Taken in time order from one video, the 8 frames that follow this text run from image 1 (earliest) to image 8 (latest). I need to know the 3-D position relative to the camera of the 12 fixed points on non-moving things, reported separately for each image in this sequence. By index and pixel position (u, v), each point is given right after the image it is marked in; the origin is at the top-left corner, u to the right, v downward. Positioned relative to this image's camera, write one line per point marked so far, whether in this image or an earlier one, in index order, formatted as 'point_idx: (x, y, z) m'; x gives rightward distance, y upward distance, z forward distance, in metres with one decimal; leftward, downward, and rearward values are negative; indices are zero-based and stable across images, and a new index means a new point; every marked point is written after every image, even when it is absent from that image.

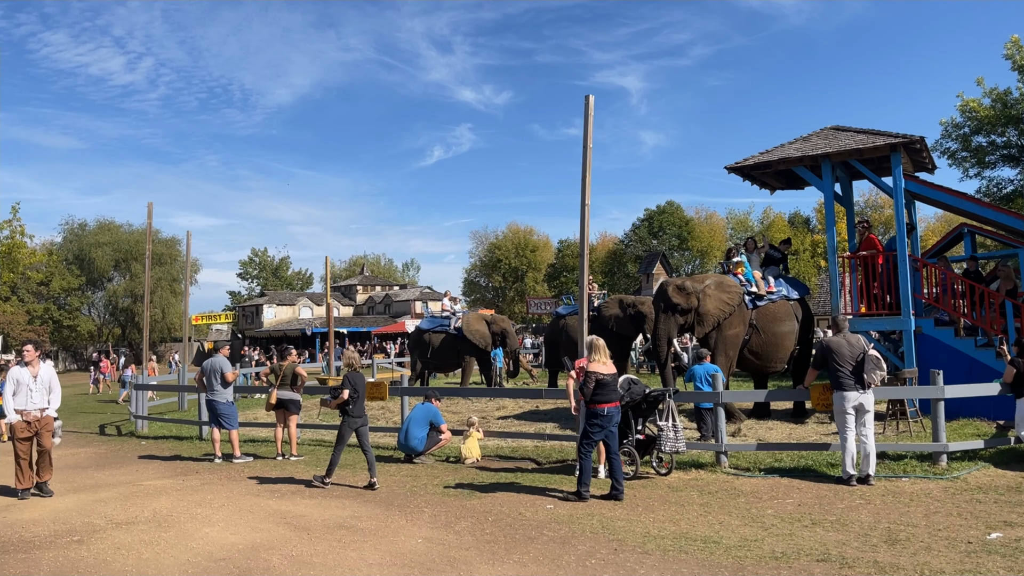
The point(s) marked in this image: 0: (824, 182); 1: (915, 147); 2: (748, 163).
0: (+5.5, +1.9, +13.0) m
1: (+6.9, +2.4, +12.5) m
2: (+4.3, +2.3, +13.4) m
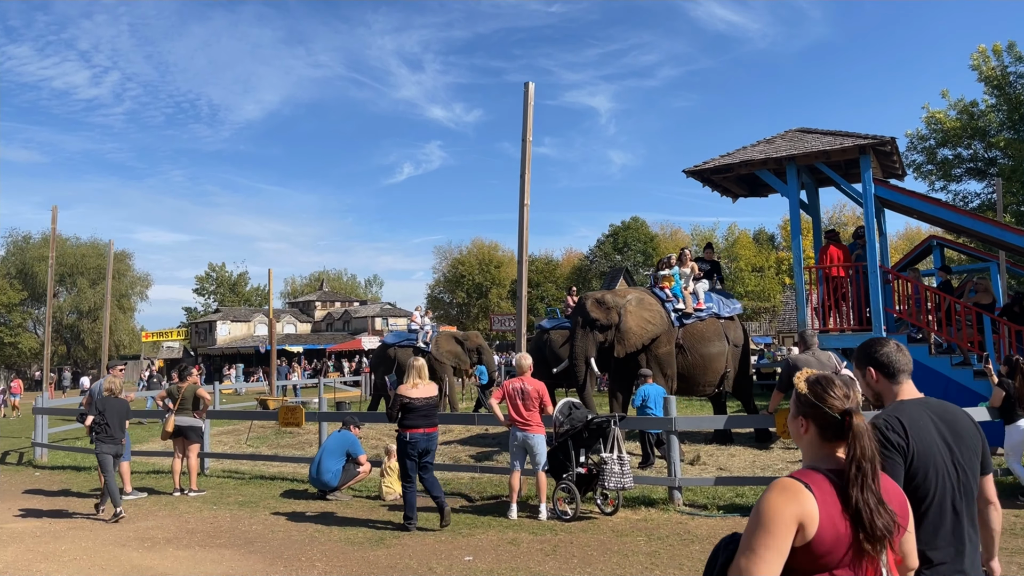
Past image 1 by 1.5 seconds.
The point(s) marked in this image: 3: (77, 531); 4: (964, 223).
0: (+4.6, +1.6, +12.1) m
1: (+5.9, +2.2, +11.6) m
2: (+3.3, +2.0, +12.4) m
3: (-4.7, -2.6, +7.9) m
4: (+7.1, +1.0, +11.5) m
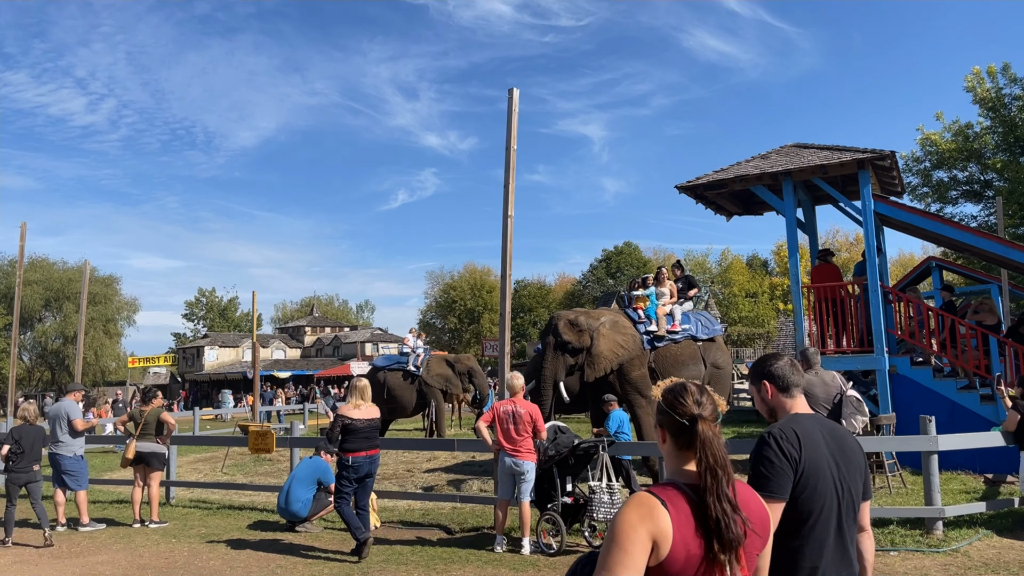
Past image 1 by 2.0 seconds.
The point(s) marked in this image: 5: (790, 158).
0: (+4.3, +1.3, +11.7) m
1: (+5.7, +1.9, +11.2) m
2: (+3.1, +1.7, +12.0) m
3: (-4.8, -2.7, +7.2) m
4: (+6.9, +0.7, +11.1) m
5: (+4.5, +2.1, +11.8) m
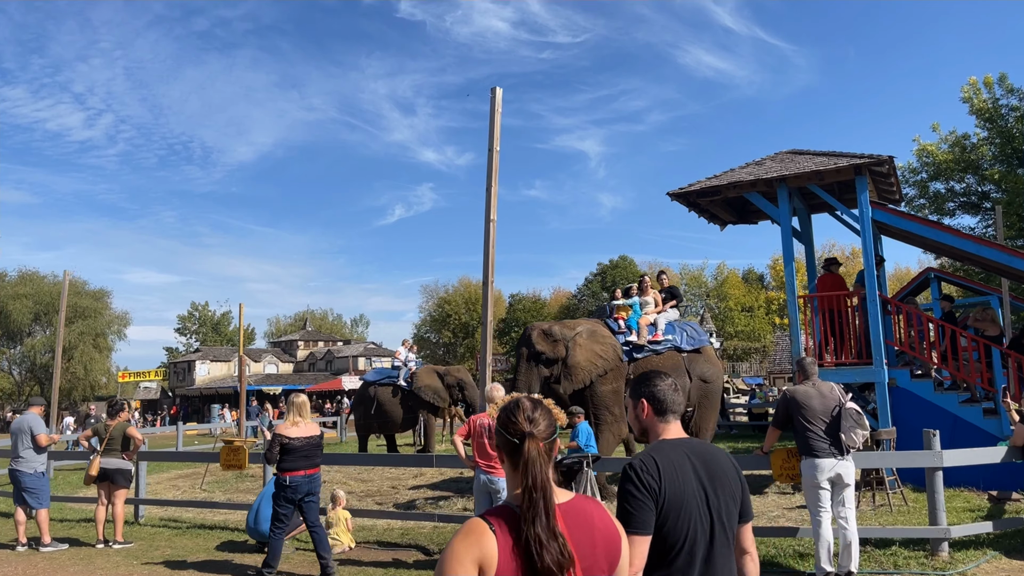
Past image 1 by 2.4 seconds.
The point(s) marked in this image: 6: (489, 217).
0: (+4.1, +1.2, +11.3) m
1: (+5.5, +1.8, +10.9) m
2: (+2.9, +1.6, +11.6) m
3: (-5.0, -2.8, +6.8) m
4: (+6.6, +0.6, +10.7) m
5: (+4.3, +1.9, +11.5) m
6: (-0.3, +0.8, +8.1) m
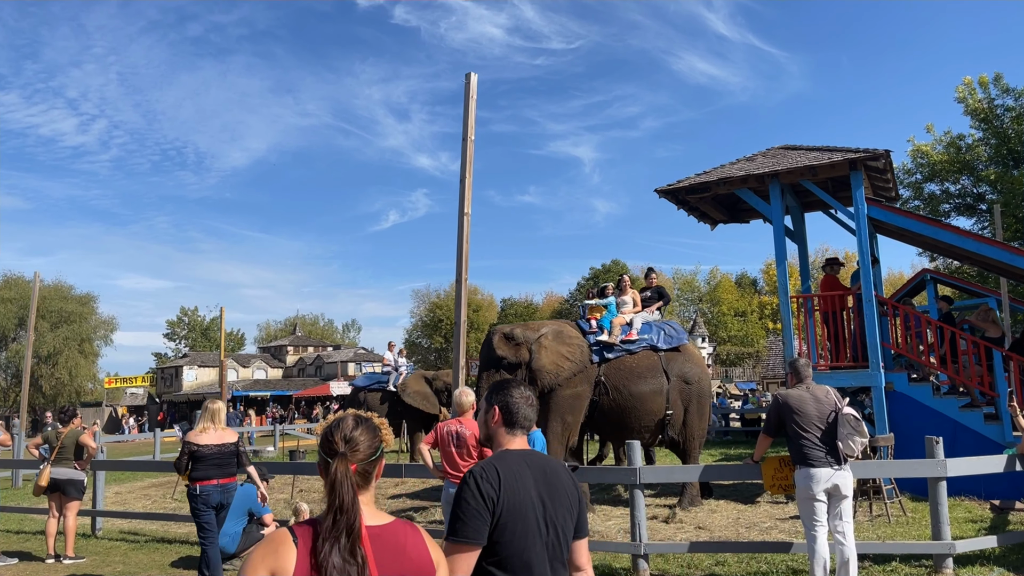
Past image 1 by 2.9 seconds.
0: (+3.9, +1.2, +10.9) m
1: (+5.2, +1.8, +10.5) m
2: (+2.6, +1.6, +11.2) m
3: (-5.3, -2.8, +6.2) m
4: (+6.4, +0.6, +10.3) m
5: (+4.0, +1.9, +11.1) m
6: (-0.5, +0.8, +7.6) m
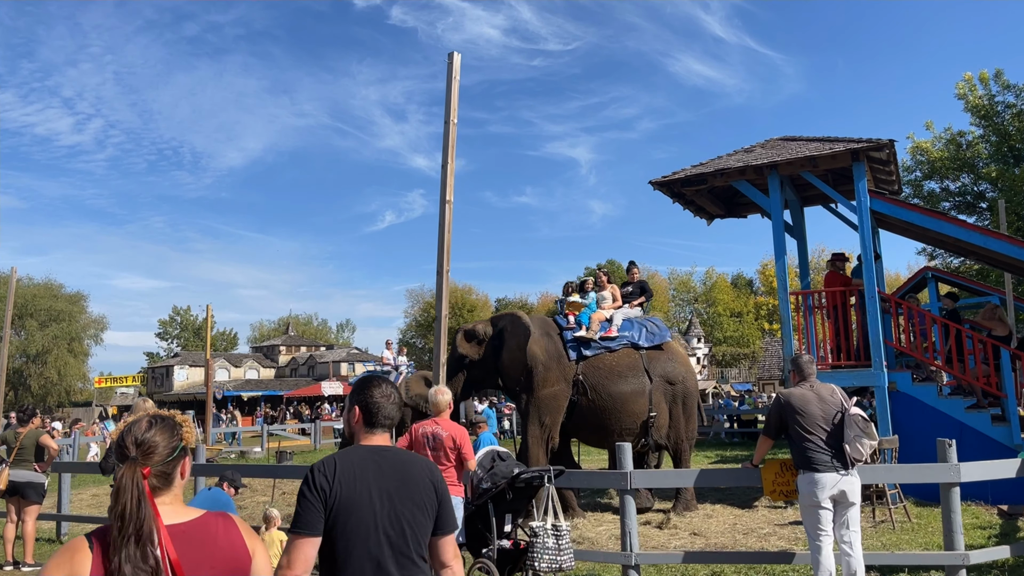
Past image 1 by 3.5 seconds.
0: (+3.7, +1.2, +10.5) m
1: (+5.1, +1.8, +10.1) m
2: (+2.4, +1.6, +10.8) m
3: (-5.4, -2.7, +5.8) m
4: (+6.2, +0.6, +9.9) m
5: (+3.8, +2.0, +10.7) m
6: (-0.7, +0.9, +7.2) m
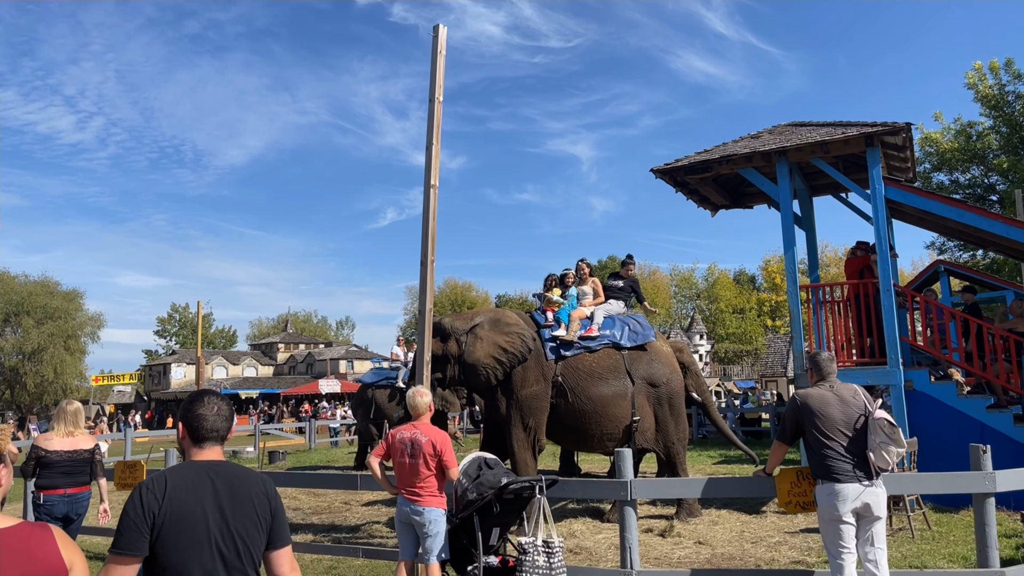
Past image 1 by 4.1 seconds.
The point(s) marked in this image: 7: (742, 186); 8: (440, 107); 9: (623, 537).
0: (+3.6, +1.3, +9.9) m
1: (+5.0, +1.9, +9.5) m
2: (+2.3, +1.7, +10.2) m
3: (-5.5, -2.6, +5.2) m
4: (+6.1, +0.7, +9.4) m
5: (+3.8, +2.1, +10.1) m
6: (-0.8, +0.9, +6.7) m
7: (+3.6, +1.6, +11.5) m
8: (-0.6, +1.6, +6.4) m
9: (+0.8, -1.8, +5.3) m
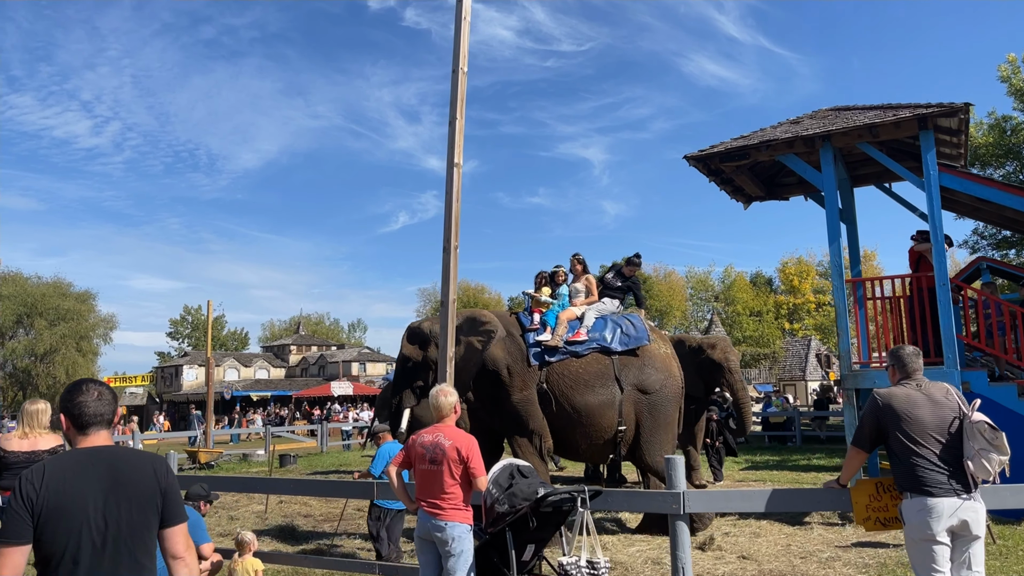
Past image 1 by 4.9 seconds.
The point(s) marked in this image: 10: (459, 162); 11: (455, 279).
0: (+3.9, +1.4, +9.3) m
1: (+5.3, +2.0, +8.9) m
2: (+2.7, +1.8, +9.6) m
3: (-5.3, -2.5, +4.7) m
4: (+6.4, +0.8, +8.6) m
5: (+4.1, +2.2, +9.5) m
6: (-0.5, +1.0, +6.1) m
7: (+3.9, +1.7, +10.8) m
8: (-0.4, +1.7, +5.8) m
9: (+1.0, -1.7, +4.7) m
10: (-0.4, +1.0, +5.9) m
11: (-0.4, +0.1, +5.7) m
